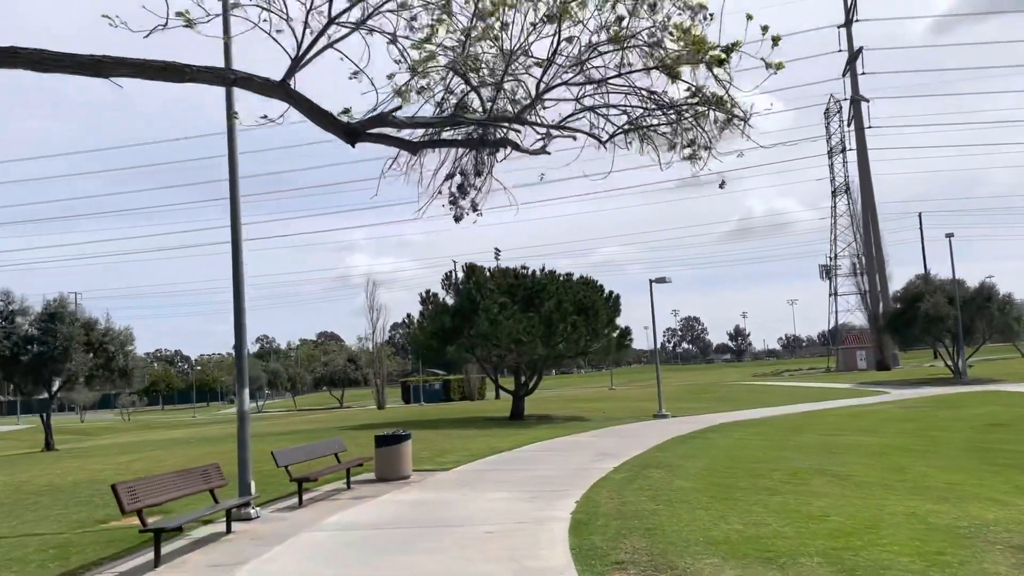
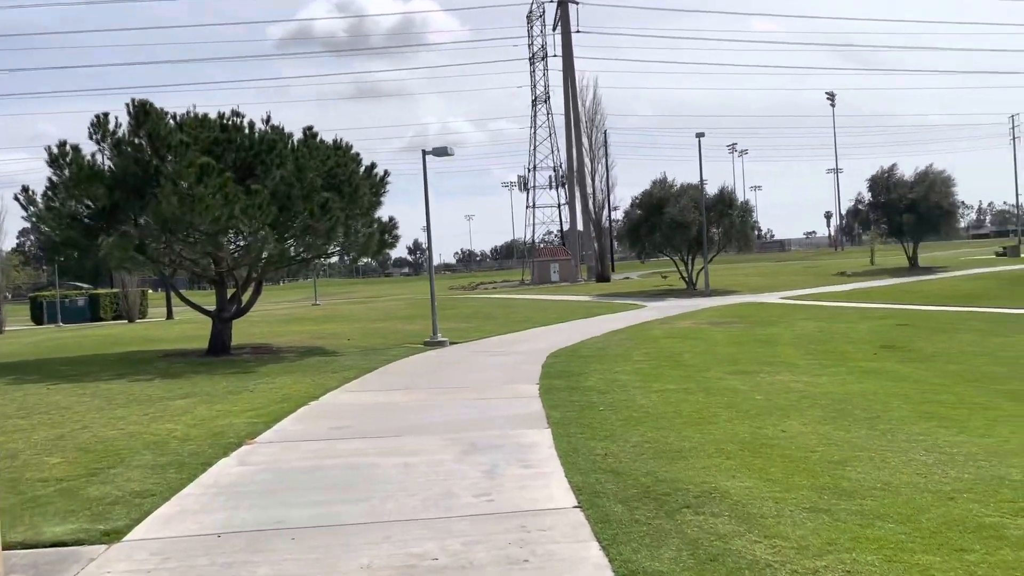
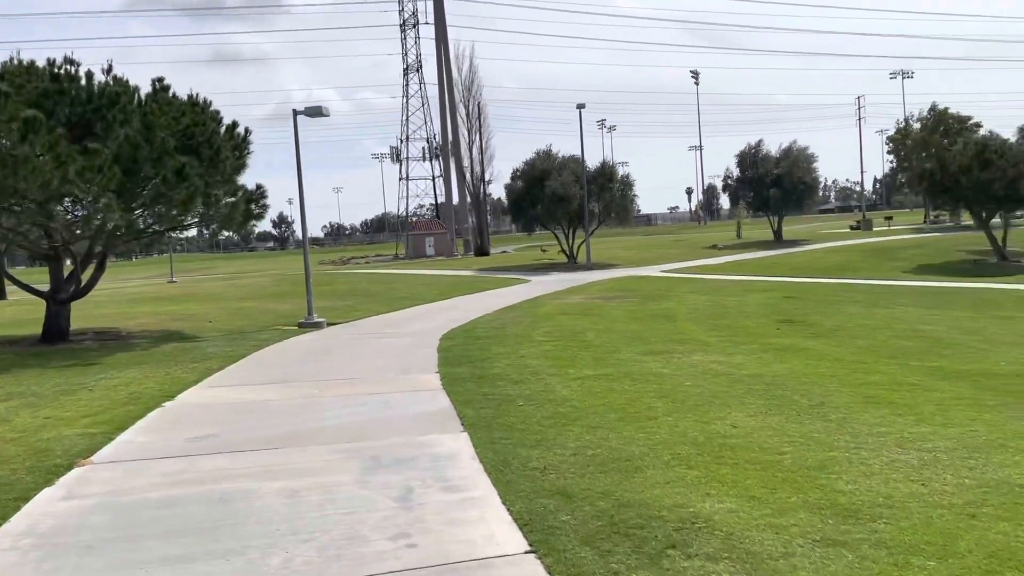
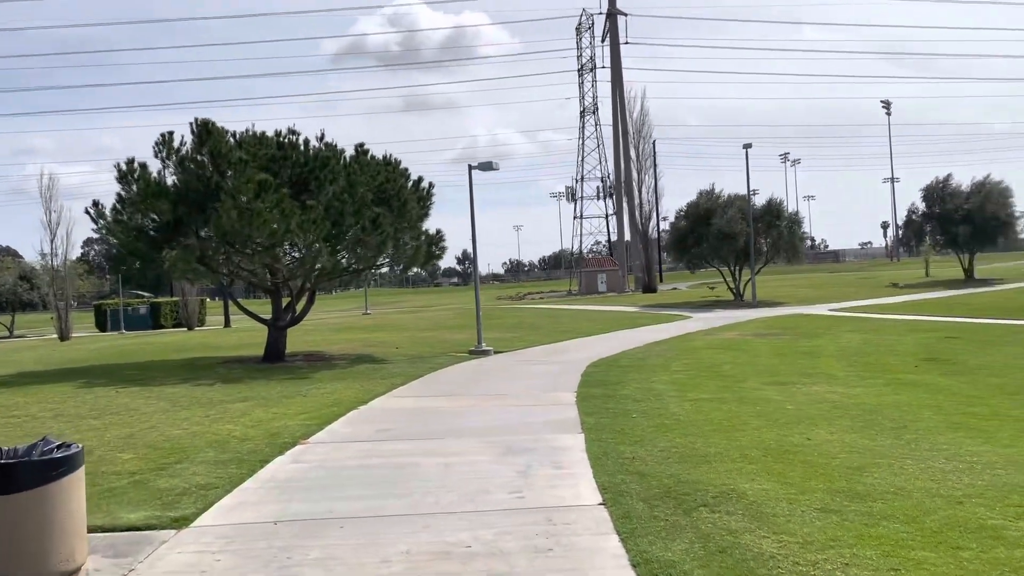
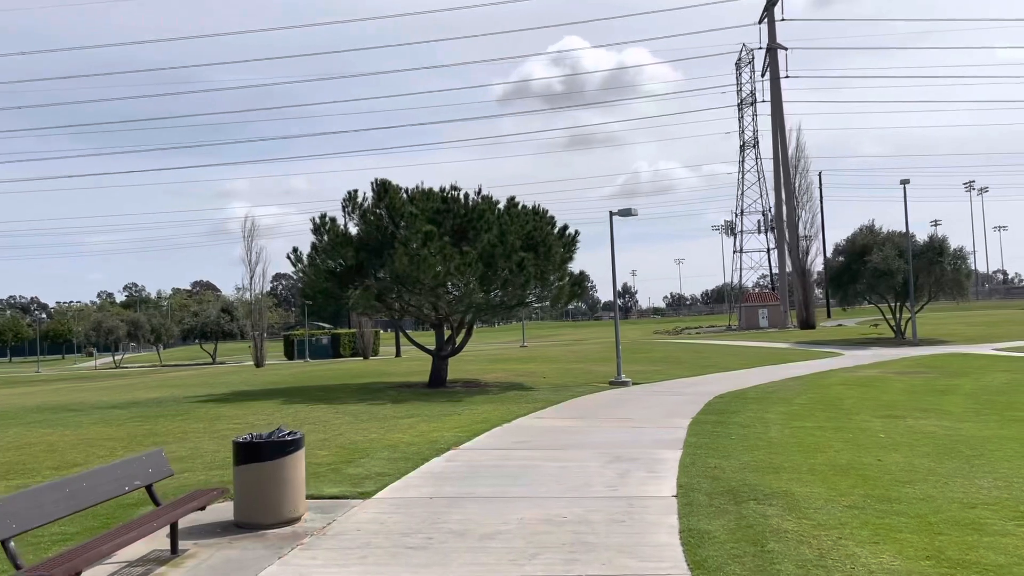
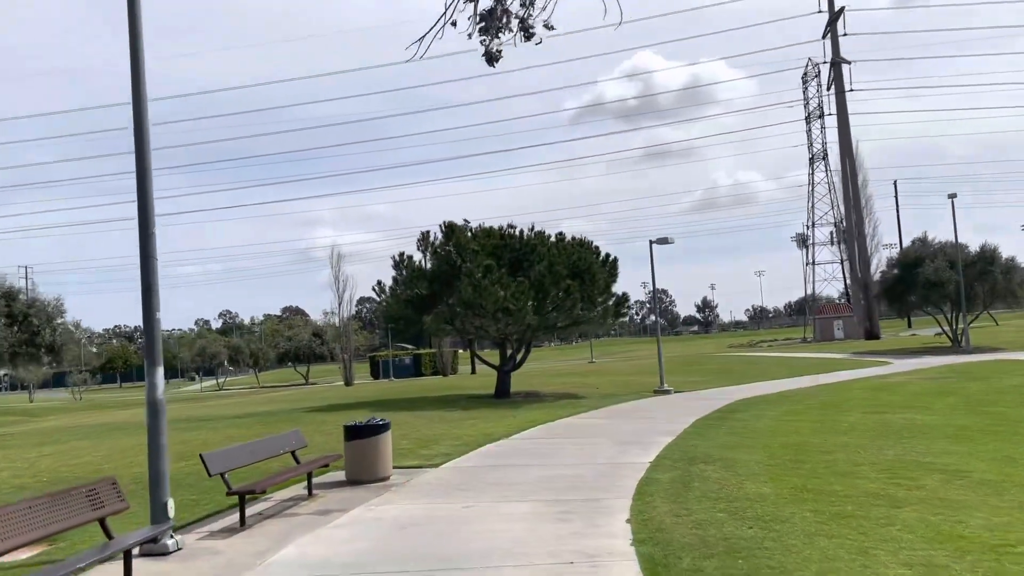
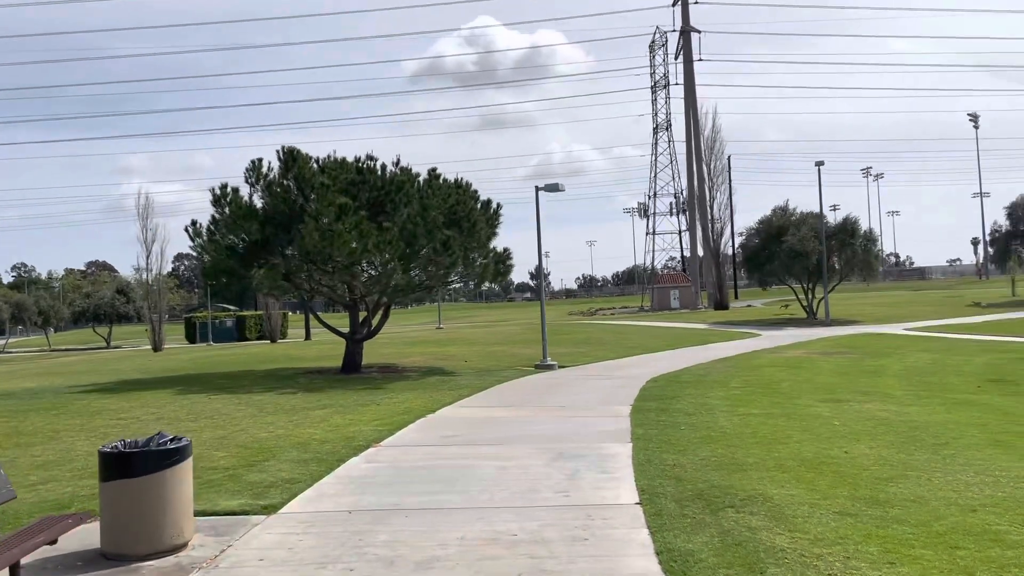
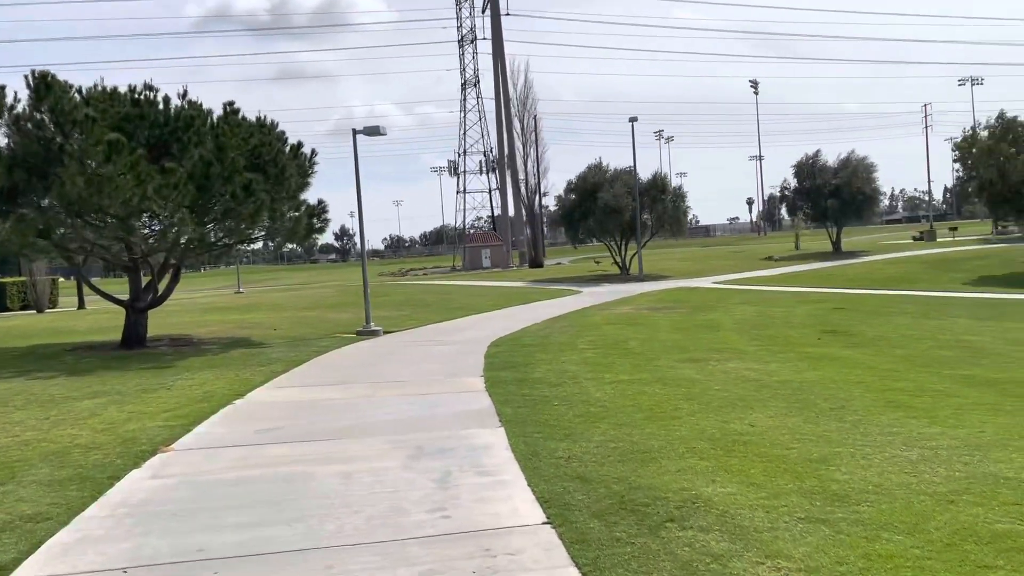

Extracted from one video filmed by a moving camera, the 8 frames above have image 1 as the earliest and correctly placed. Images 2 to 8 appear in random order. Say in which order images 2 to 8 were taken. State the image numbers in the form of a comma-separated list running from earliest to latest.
6, 5, 7, 4, 2, 8, 3
